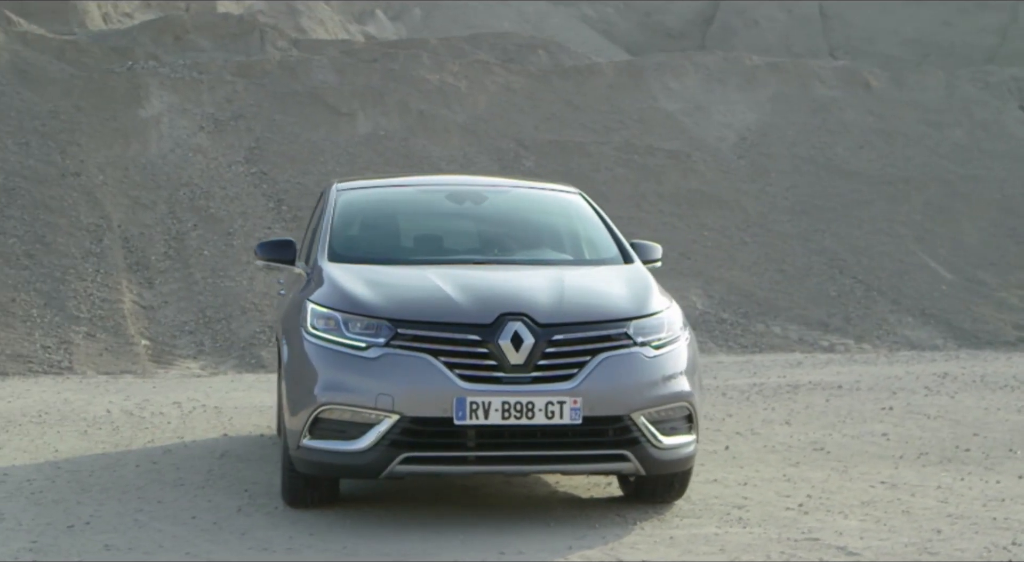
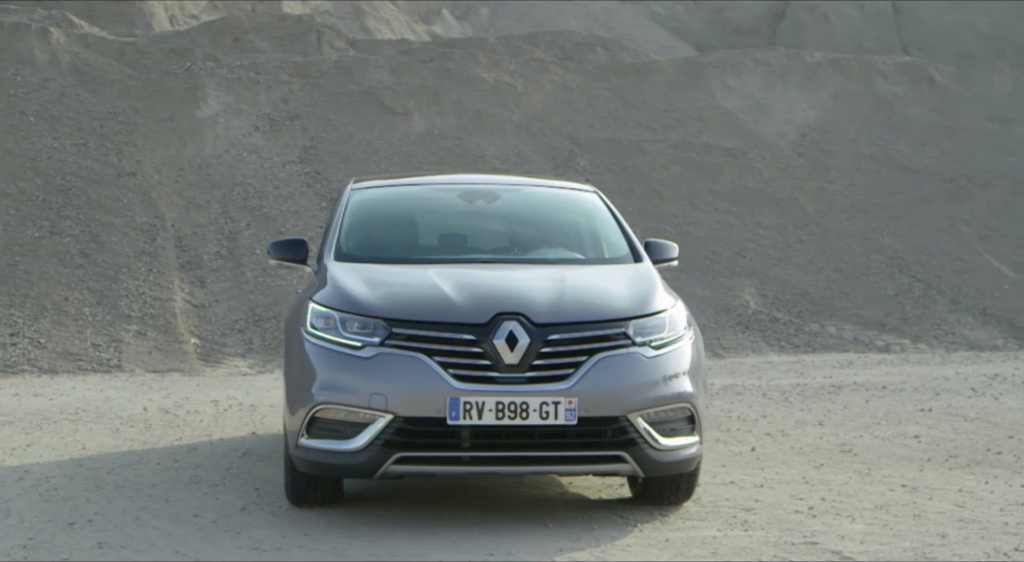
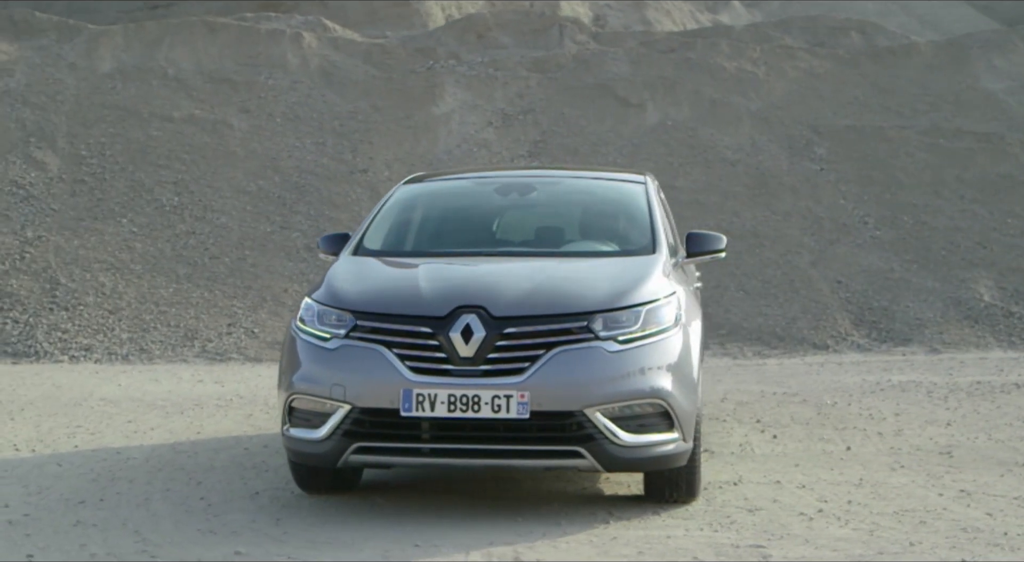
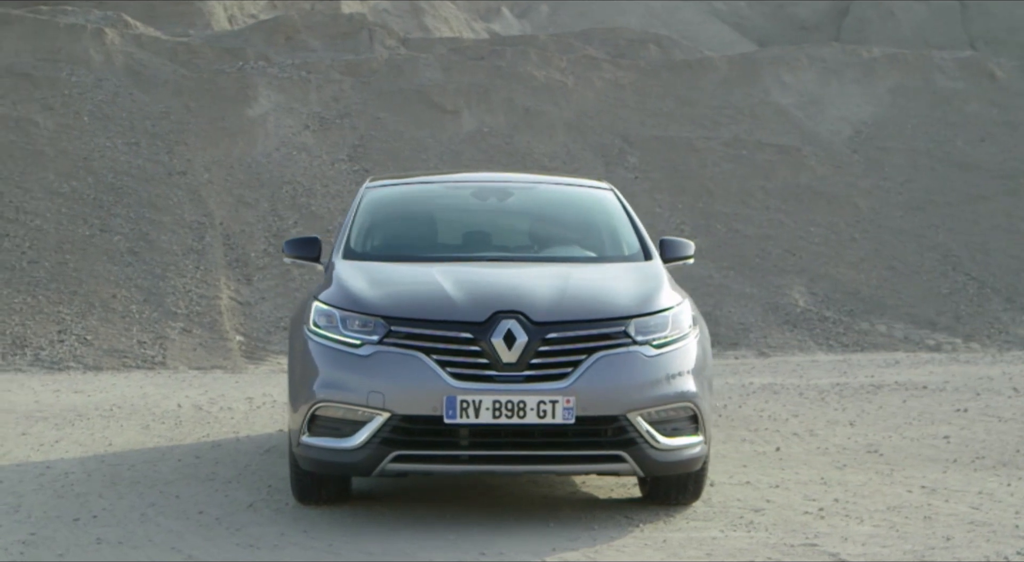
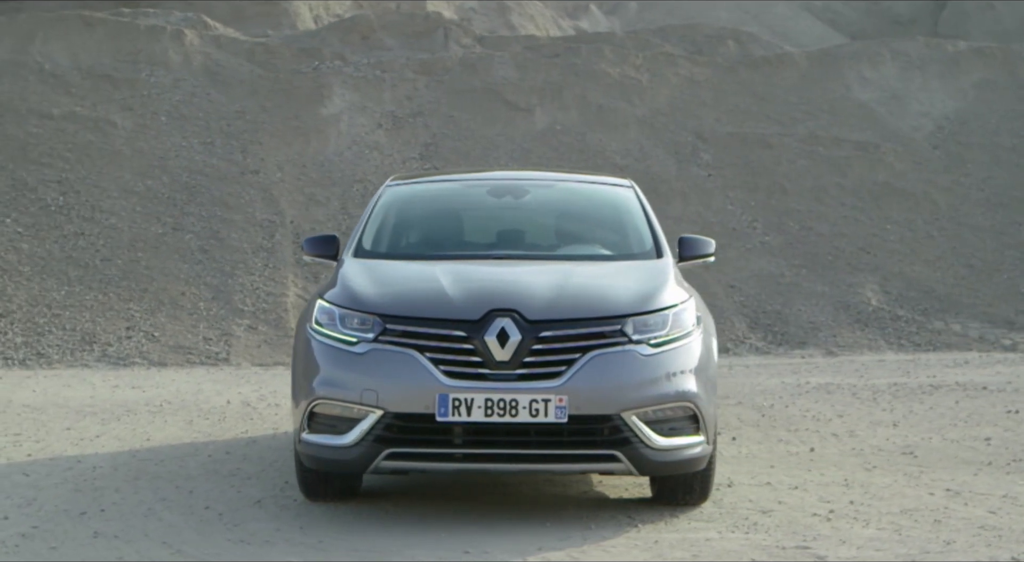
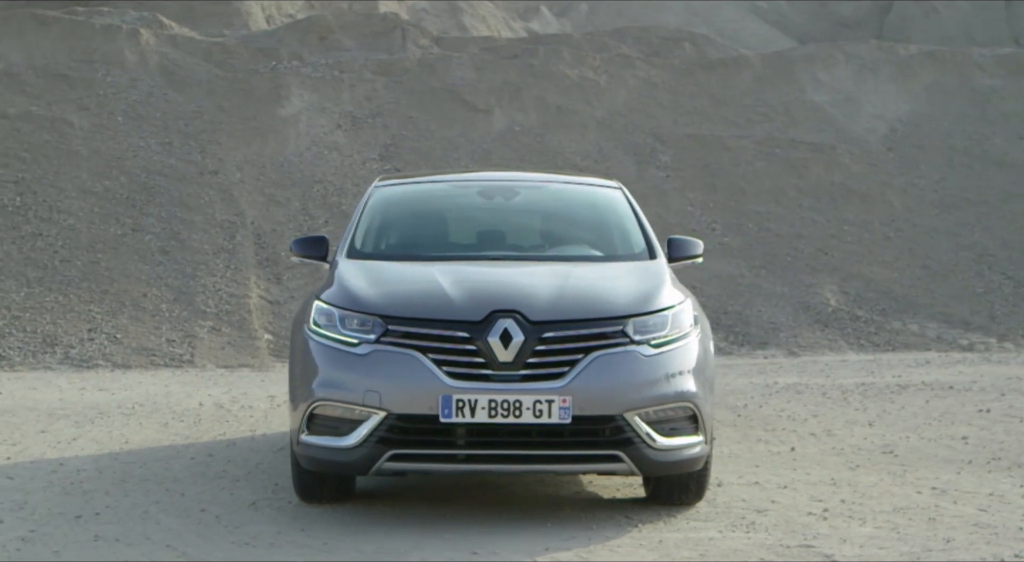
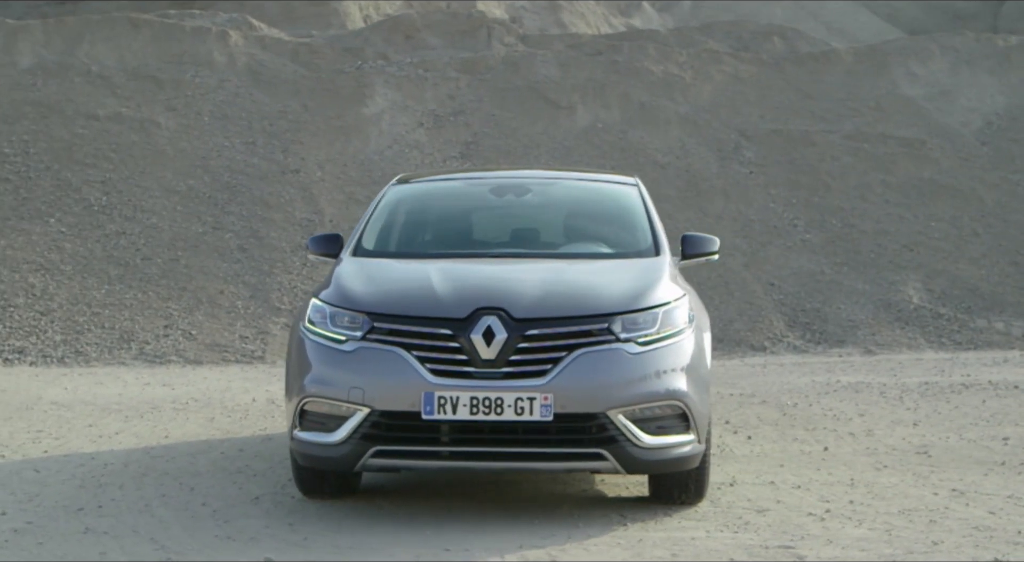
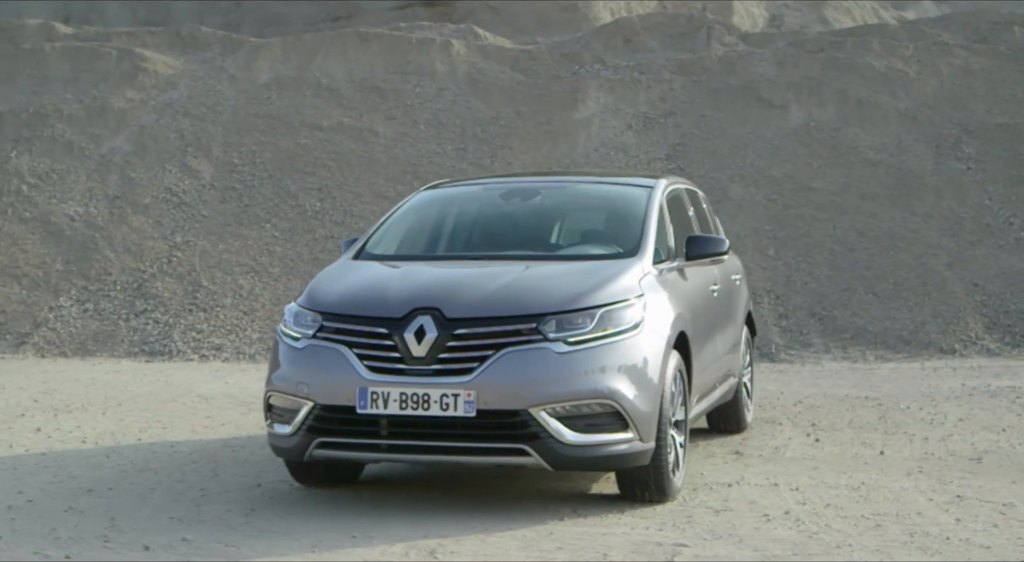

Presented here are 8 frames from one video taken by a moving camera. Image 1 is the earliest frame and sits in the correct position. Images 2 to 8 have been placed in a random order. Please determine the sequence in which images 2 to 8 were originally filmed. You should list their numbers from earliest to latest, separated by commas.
2, 4, 6, 5, 7, 3, 8
